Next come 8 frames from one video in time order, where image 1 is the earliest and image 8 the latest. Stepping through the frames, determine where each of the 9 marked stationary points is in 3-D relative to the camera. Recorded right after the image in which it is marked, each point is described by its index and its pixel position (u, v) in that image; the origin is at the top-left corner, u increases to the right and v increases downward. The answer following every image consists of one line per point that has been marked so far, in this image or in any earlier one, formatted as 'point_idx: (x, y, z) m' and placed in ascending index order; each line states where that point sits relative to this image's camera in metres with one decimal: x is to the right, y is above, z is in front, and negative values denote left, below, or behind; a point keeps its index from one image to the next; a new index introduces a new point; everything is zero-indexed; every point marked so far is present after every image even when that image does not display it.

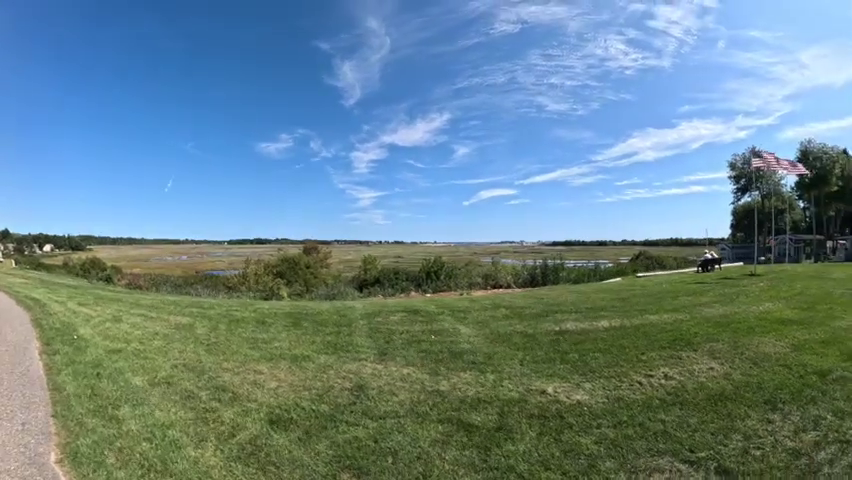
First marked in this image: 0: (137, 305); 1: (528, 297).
0: (-4.6, -1.1, +11.6) m
1: (+2.7, -1.4, +18.5) m
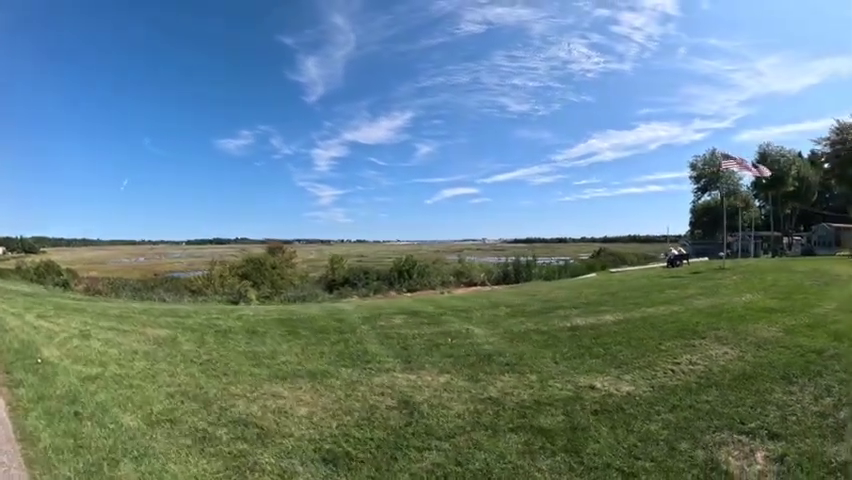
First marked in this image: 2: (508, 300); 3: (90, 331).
0: (-4.7, -1.1, +10.5) m
1: (+2.3, -1.3, +17.8) m
2: (+1.7, -1.3, +15.0) m
3: (-4.3, -1.2, +9.3) m
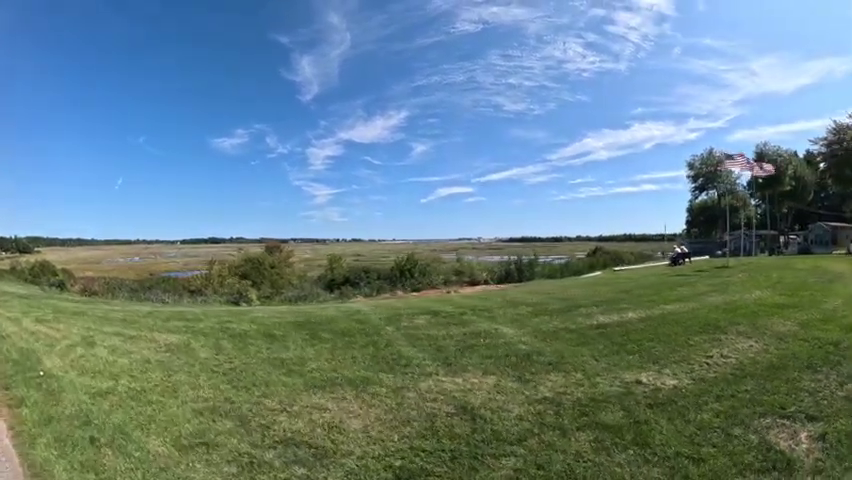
0: (-4.4, -1.1, +9.9) m
1: (+2.5, -1.3, +17.3) m
2: (+2.0, -1.3, +14.5) m
3: (-4.0, -1.2, +8.7) m
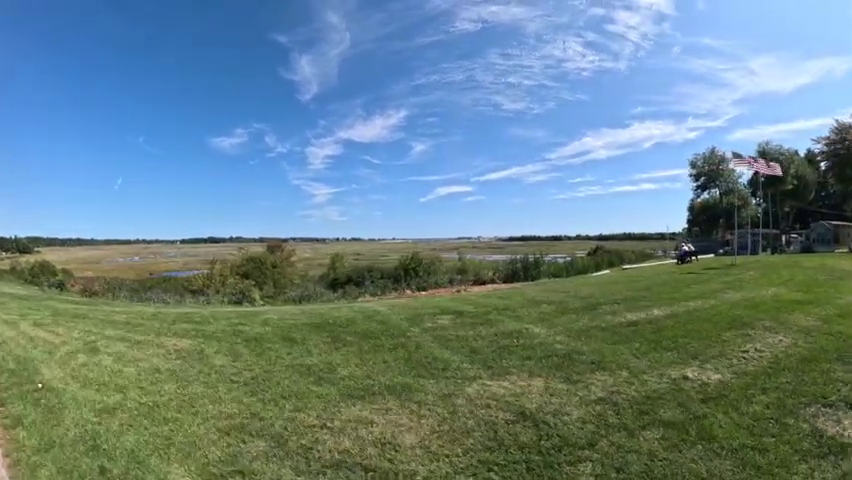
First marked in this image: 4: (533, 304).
0: (-4.1, -1.1, +9.4) m
1: (+2.8, -1.3, +16.8) m
2: (+2.2, -1.3, +14.0) m
3: (-3.7, -1.2, +8.2) m
4: (+2.1, -1.3, +14.2) m
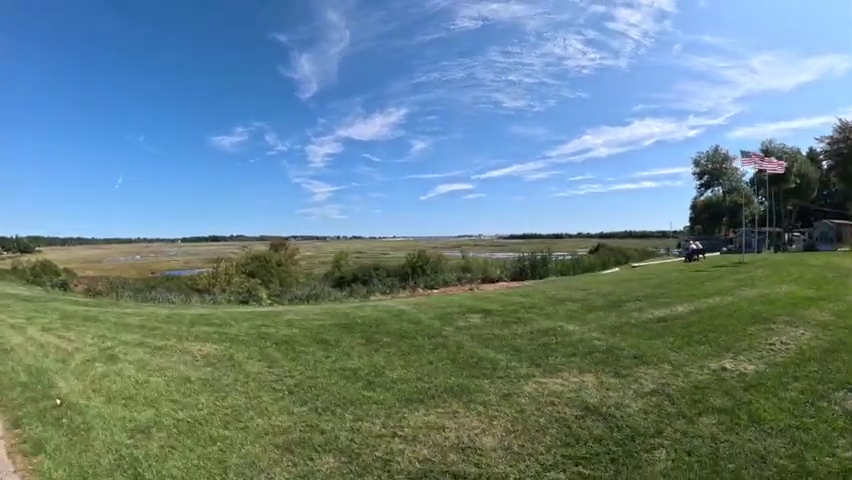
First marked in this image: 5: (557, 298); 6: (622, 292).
0: (-3.7, -1.1, +8.9) m
1: (+3.2, -1.2, +16.2) m
2: (+2.6, -1.2, +13.4) m
3: (-3.3, -1.2, +7.6) m
4: (+2.5, -1.2, +13.7) m
5: (+2.7, -1.2, +15.0) m
6: (+5.2, -1.4, +19.0) m
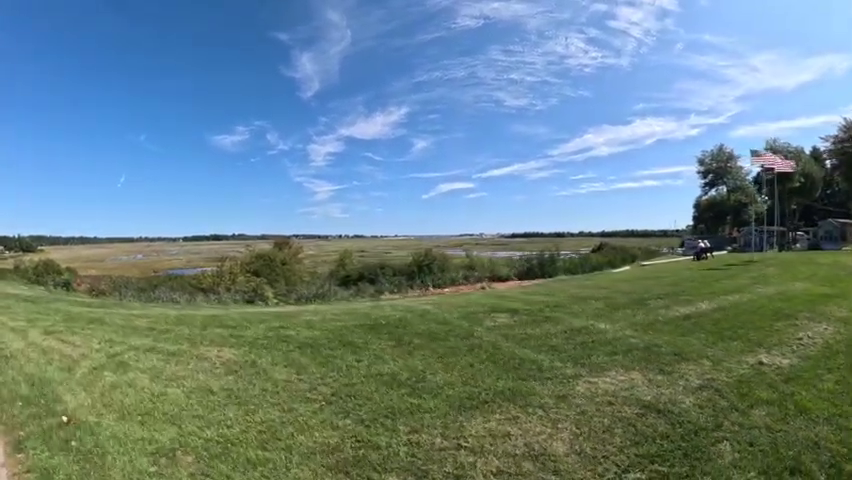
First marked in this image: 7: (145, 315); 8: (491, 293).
0: (-3.4, -1.0, +8.4) m
1: (+3.5, -1.2, +15.7) m
2: (+2.9, -1.2, +12.9) m
3: (-3.0, -1.1, +7.1) m
4: (+2.8, -1.2, +13.1) m
5: (+3.0, -1.1, +14.5) m
6: (+5.5, -1.3, +18.4) m
7: (-3.8, -1.0, +9.6) m
8: (+1.3, -1.1, +14.9) m
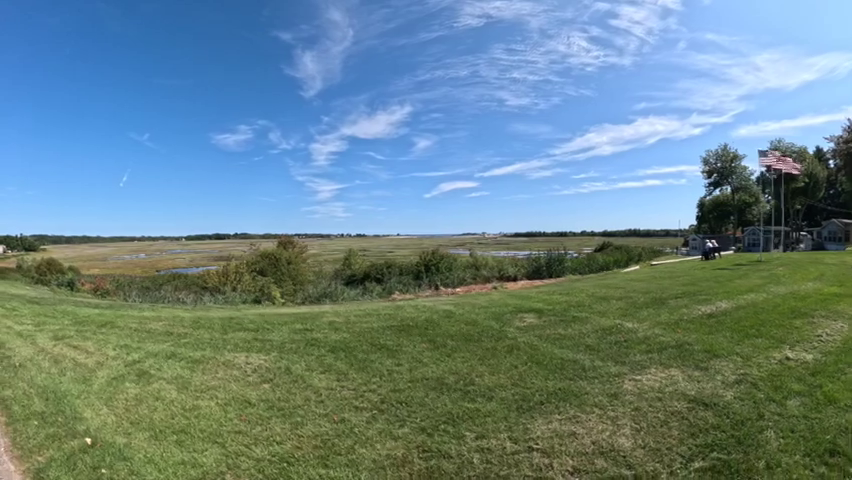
0: (-3.1, -1.0, +8.0) m
1: (+3.8, -1.1, +15.3) m
2: (+3.2, -1.2, +12.5) m
3: (-2.7, -1.1, +6.7) m
4: (+3.1, -1.2, +12.7) m
5: (+3.3, -1.1, +14.0) m
6: (+5.9, -1.3, +18.0) m
7: (-3.5, -1.0, +9.2) m
8: (+1.6, -1.1, +14.5) m
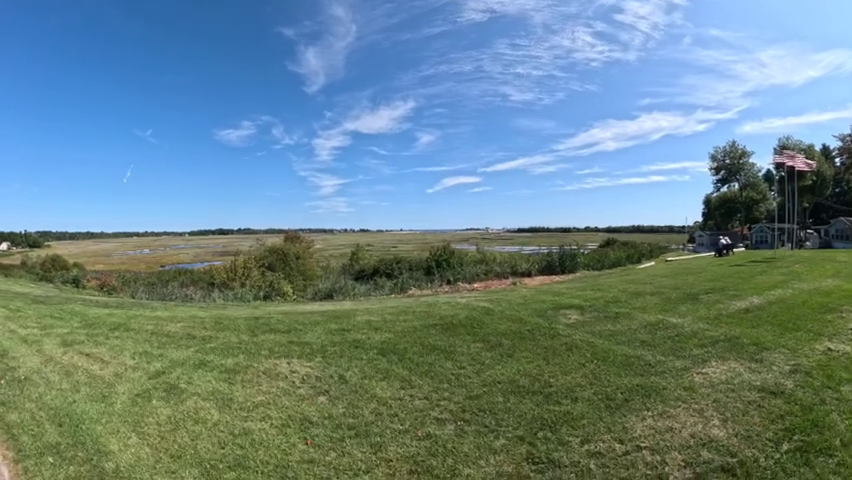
0: (-2.7, -1.0, +7.3) m
1: (+4.3, -1.0, +14.6) m
2: (+3.7, -1.1, +11.8) m
3: (-2.3, -1.1, +6.0) m
4: (+3.6, -1.1, +12.0) m
5: (+3.8, -1.0, +13.3) m
6: (+6.3, -1.2, +17.3) m
7: (-3.1, -0.9, +8.5) m
8: (+2.1, -1.0, +13.8) m
